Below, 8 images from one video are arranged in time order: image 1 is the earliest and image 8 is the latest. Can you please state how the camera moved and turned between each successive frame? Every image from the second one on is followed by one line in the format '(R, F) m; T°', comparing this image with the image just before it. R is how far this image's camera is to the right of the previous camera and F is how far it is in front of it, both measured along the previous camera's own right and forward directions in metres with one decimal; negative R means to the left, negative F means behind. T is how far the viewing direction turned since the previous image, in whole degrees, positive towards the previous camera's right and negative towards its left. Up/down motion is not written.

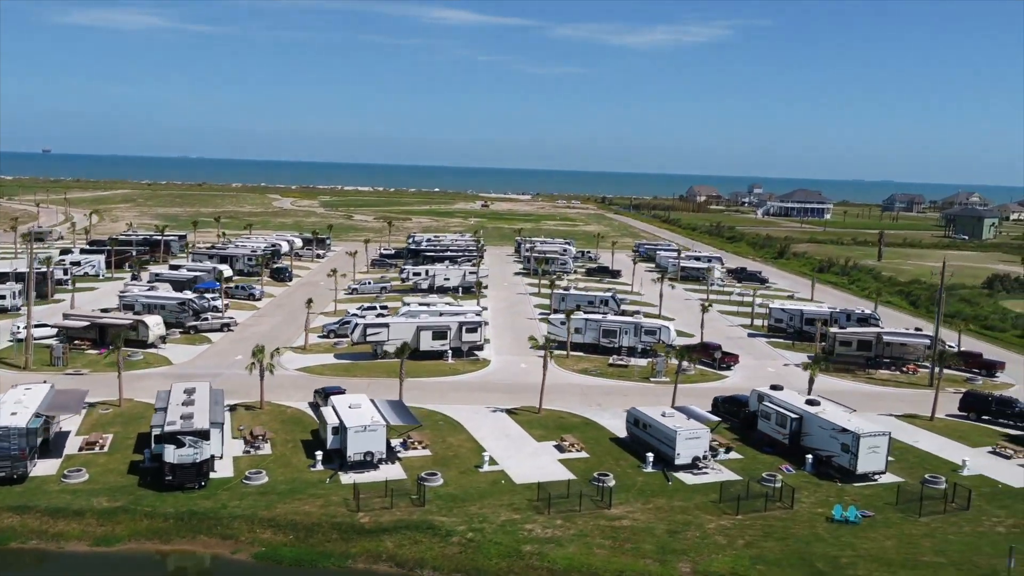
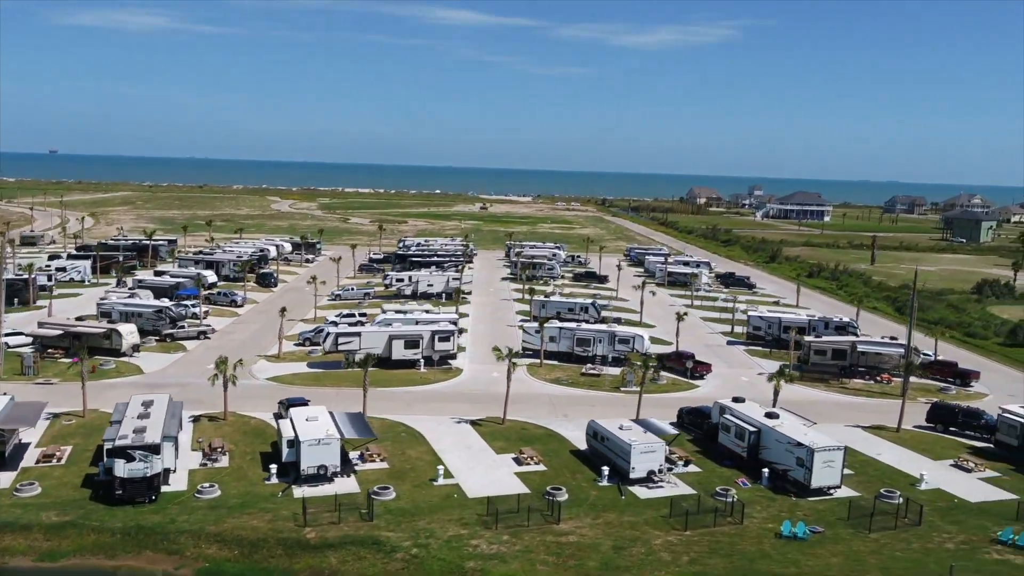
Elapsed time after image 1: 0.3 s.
(+1.4, 0.0) m; 0°
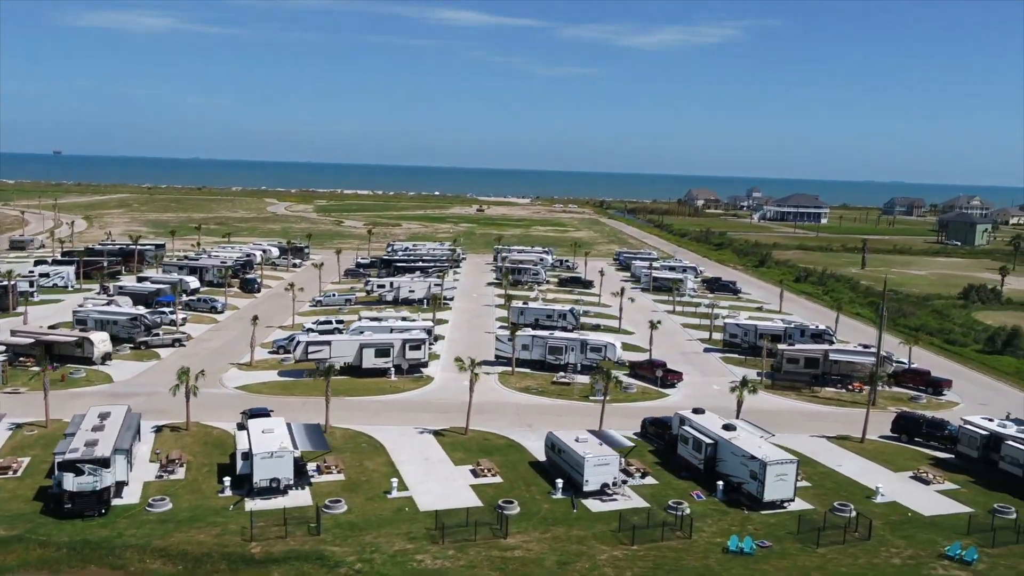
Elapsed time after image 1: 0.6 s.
(+1.3, 0.0) m; 0°
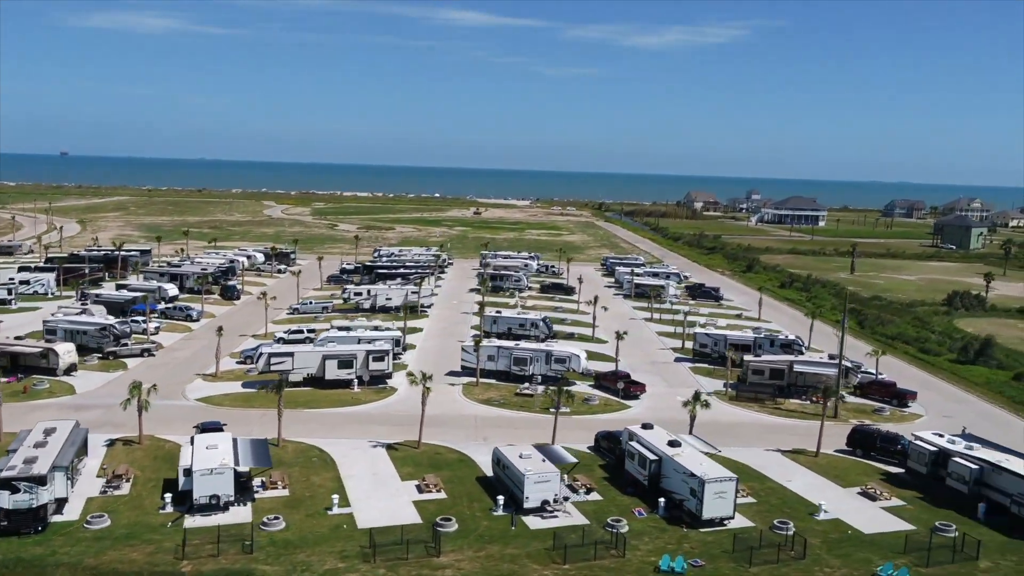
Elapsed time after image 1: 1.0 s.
(+1.8, 0.0) m; 0°
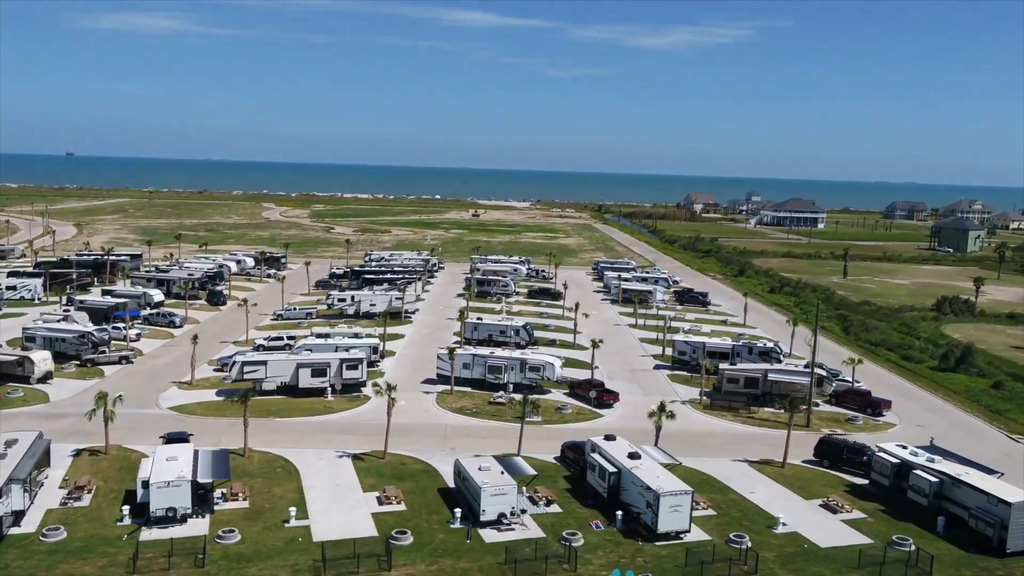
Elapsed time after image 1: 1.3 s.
(+1.3, 0.0) m; 0°
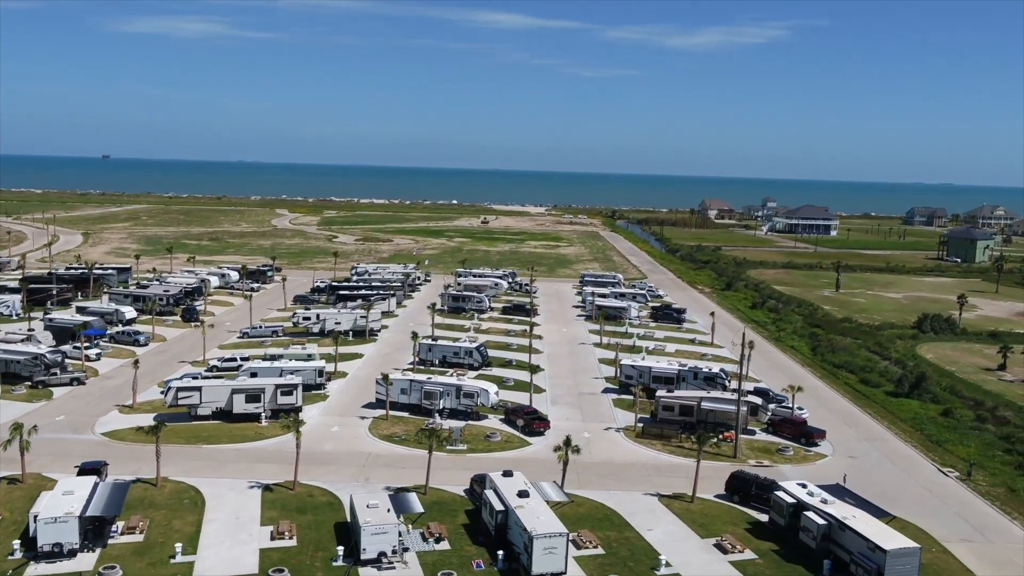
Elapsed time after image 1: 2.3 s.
(+4.0, -0.1) m; -2°
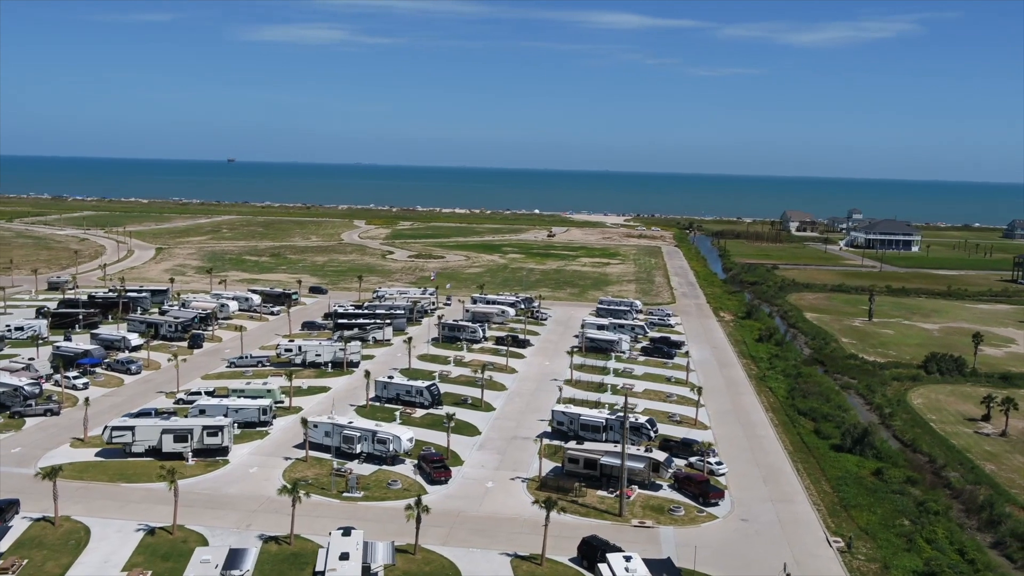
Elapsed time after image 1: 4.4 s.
(+8.7, -0.6) m; -7°
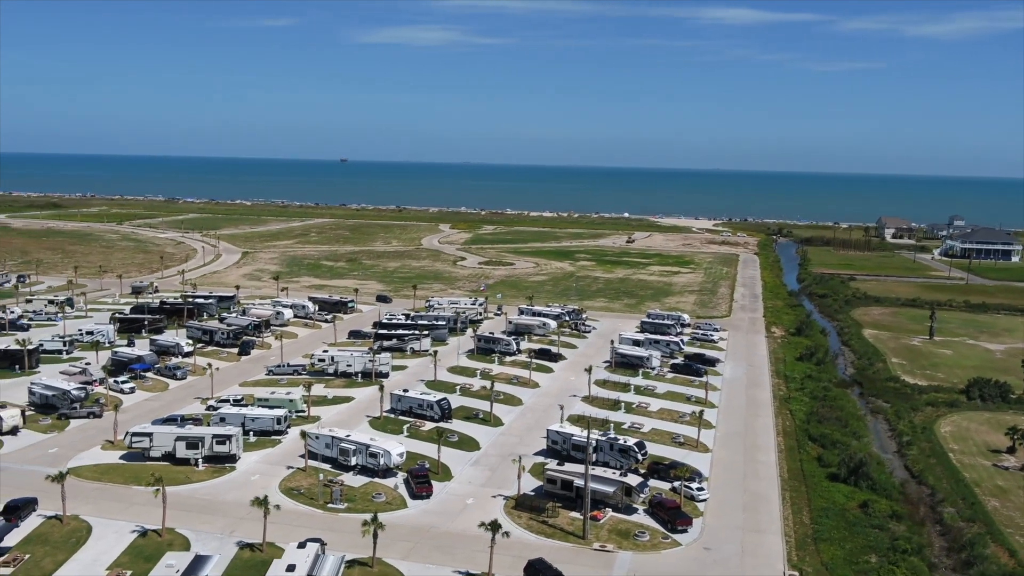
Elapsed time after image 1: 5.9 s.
(+5.5, -1.1) m; -7°
